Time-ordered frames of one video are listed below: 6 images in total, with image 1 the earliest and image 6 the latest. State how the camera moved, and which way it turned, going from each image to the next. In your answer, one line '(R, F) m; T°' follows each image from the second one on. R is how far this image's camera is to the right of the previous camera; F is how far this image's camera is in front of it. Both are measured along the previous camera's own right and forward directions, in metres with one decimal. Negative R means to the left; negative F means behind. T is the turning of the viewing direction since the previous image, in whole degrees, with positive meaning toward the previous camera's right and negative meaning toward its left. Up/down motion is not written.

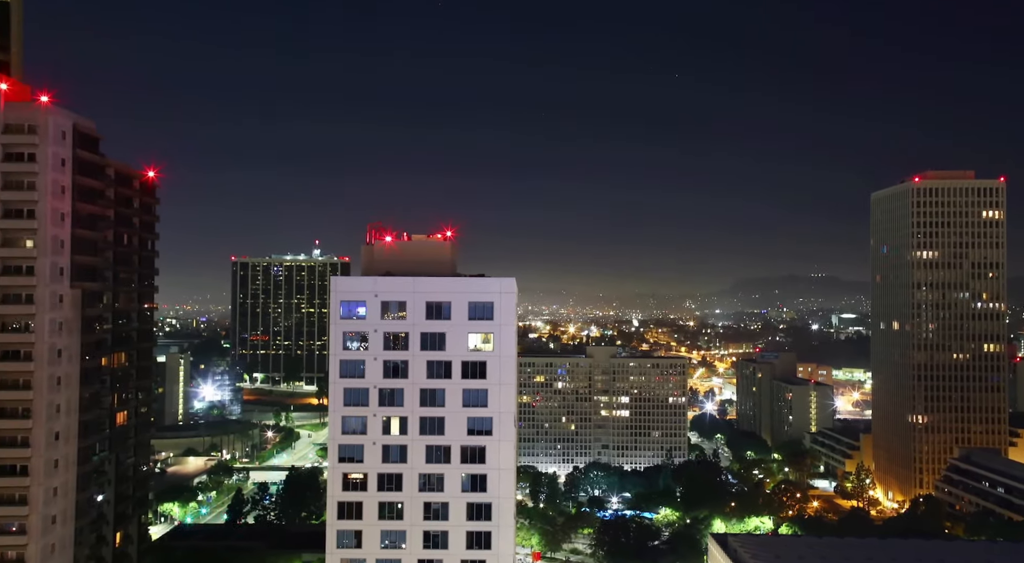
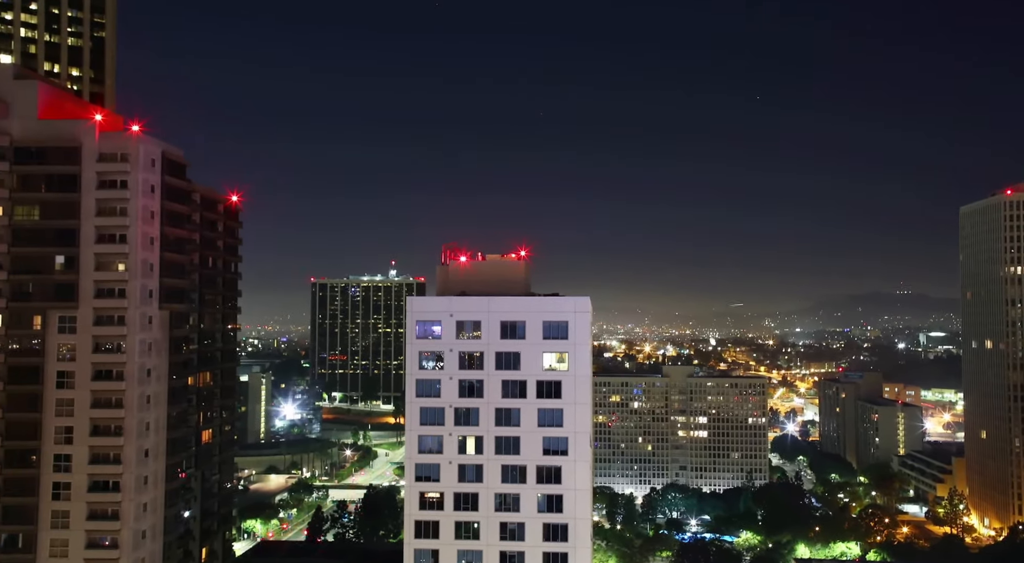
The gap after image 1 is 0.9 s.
(-0.4, -0.1) m; -4°
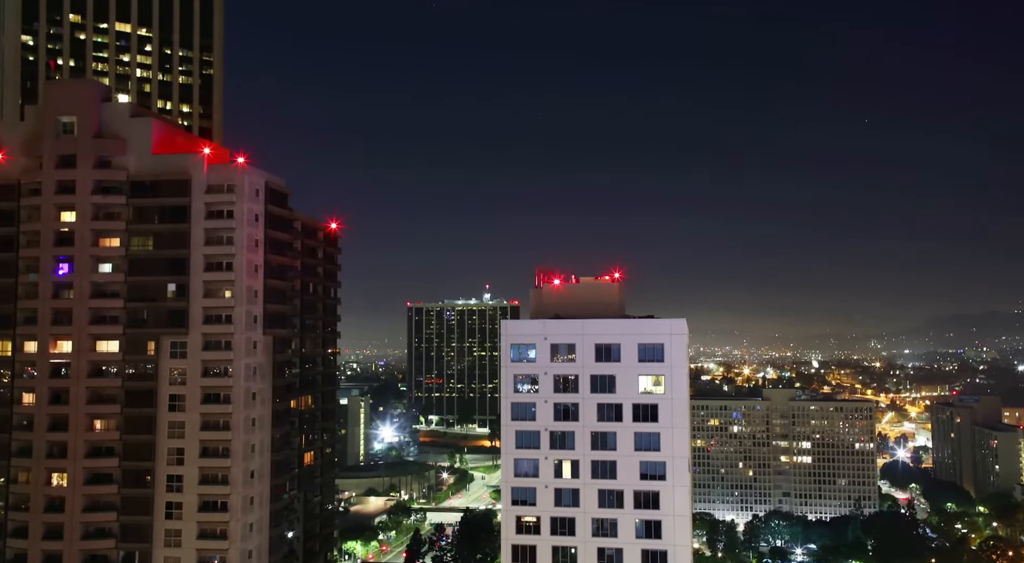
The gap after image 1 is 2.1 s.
(-0.2, -0.4) m; -5°
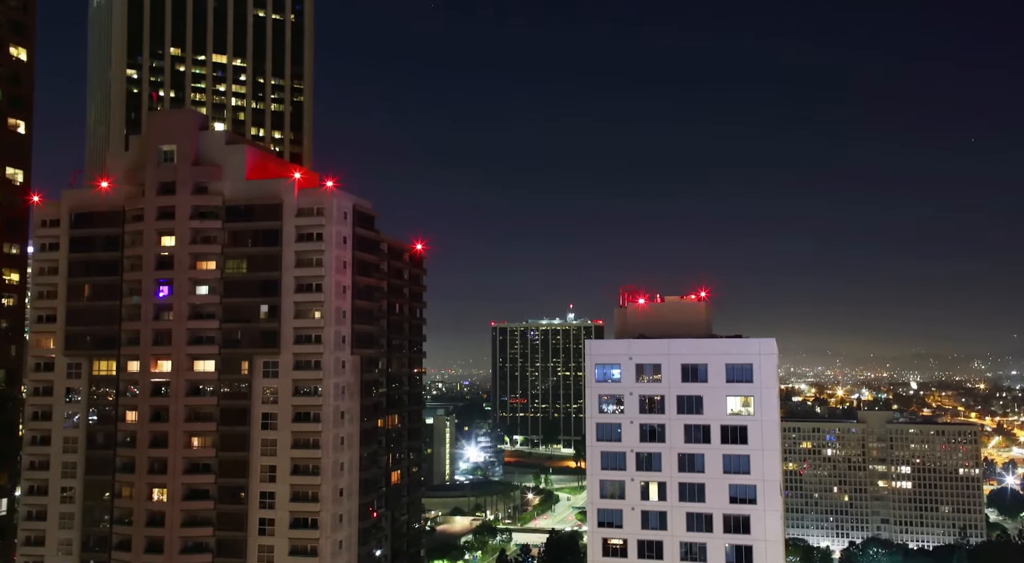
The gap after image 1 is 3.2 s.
(-0.1, -0.3) m; -5°
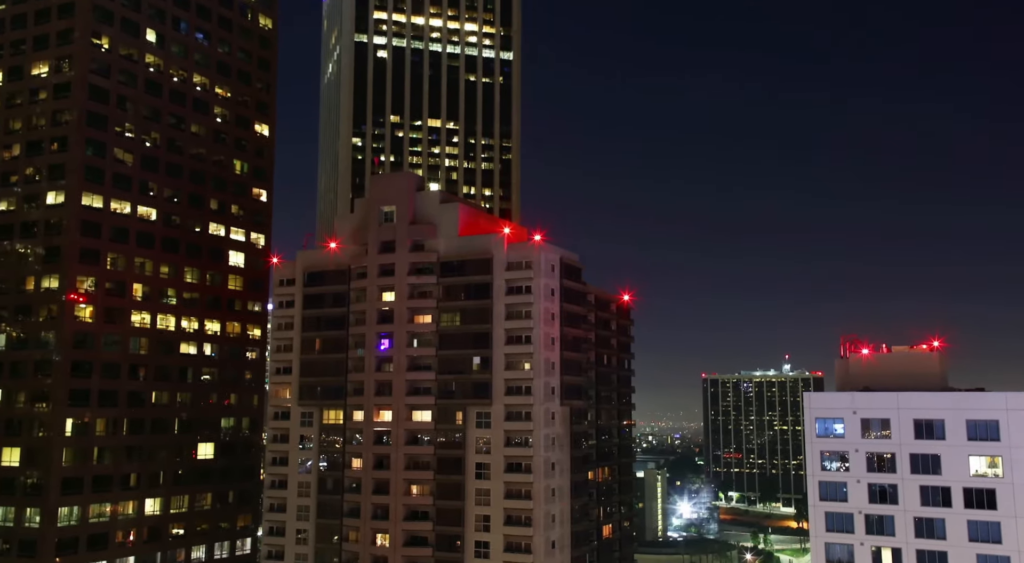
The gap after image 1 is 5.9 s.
(+1.5, 0.0) m; -13°
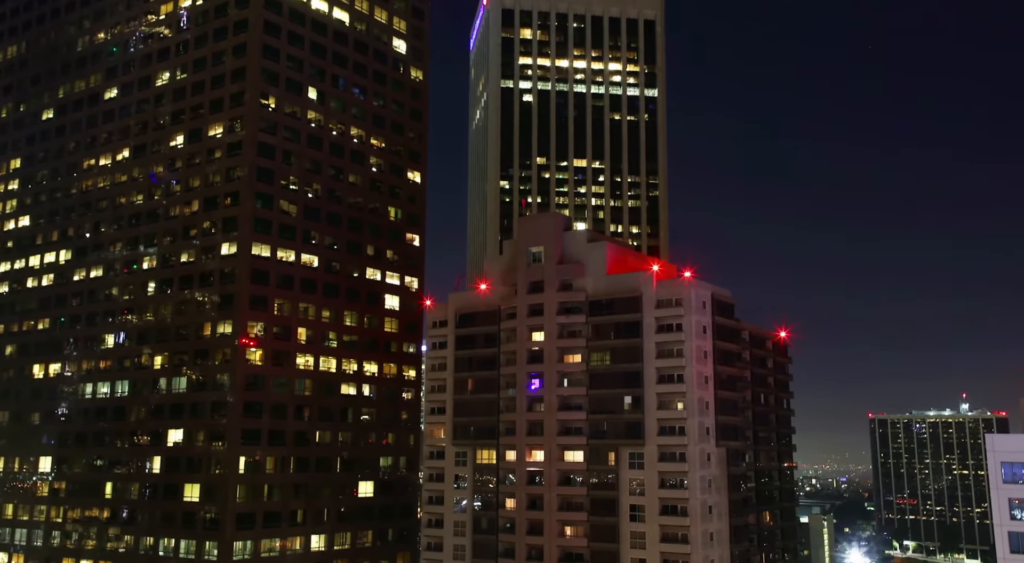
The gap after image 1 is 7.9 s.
(+3.5, +0.6) m; -10°
